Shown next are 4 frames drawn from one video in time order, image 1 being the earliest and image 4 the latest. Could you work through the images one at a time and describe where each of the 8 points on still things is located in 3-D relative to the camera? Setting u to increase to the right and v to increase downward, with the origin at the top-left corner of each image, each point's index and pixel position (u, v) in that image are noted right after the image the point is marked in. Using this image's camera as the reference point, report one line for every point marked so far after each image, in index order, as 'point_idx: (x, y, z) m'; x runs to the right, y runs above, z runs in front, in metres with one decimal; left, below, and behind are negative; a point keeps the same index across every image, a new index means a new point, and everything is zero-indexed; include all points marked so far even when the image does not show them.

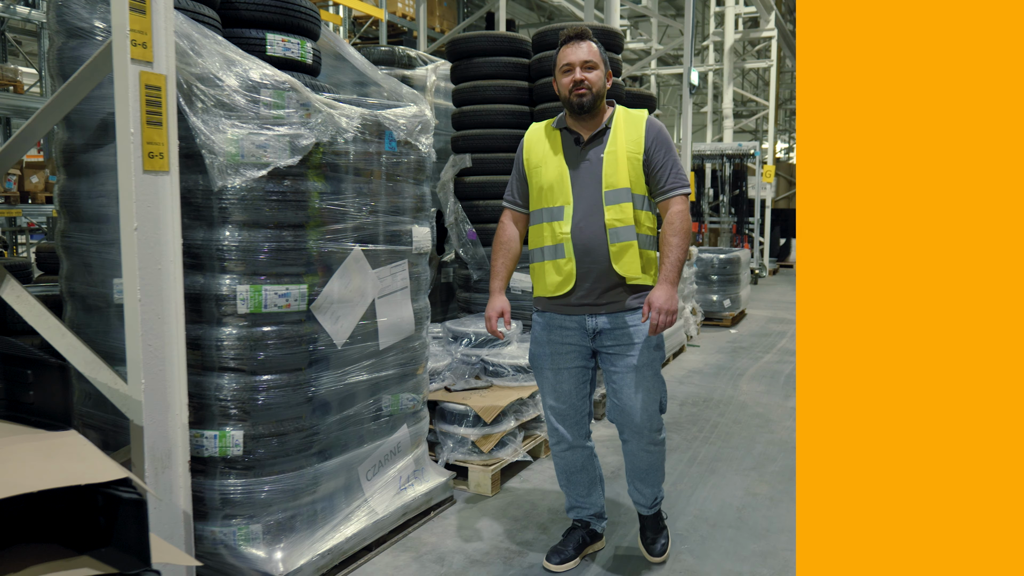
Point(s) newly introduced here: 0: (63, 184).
0: (-1.5, +0.4, +2.6) m
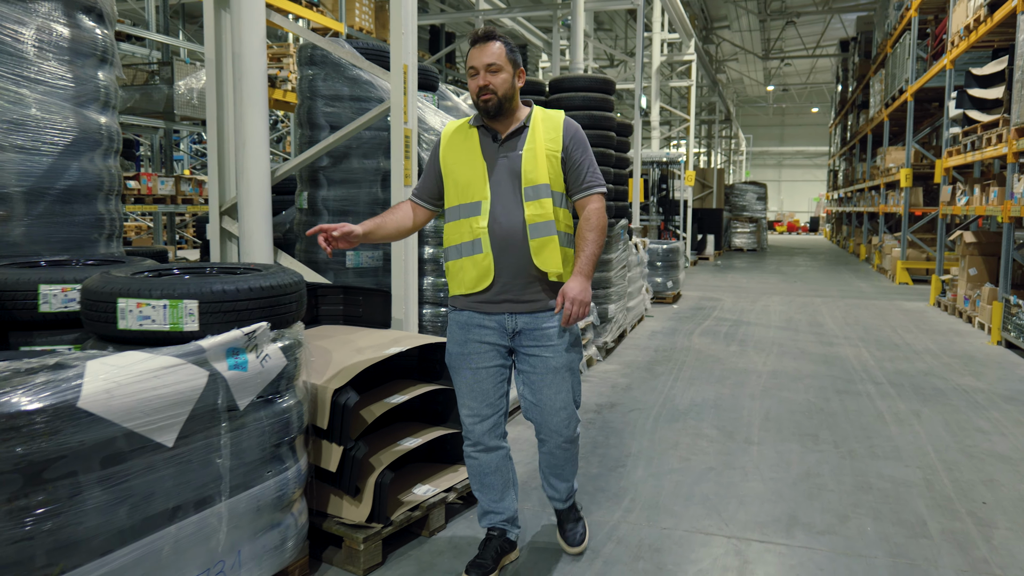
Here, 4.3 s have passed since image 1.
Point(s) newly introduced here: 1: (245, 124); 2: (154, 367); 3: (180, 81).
0: (-1.1, +0.5, +4.0) m
1: (-1.3, +0.8, +3.6) m
2: (-0.9, -0.2, +1.8) m
3: (-4.4, +2.7, +9.7) m
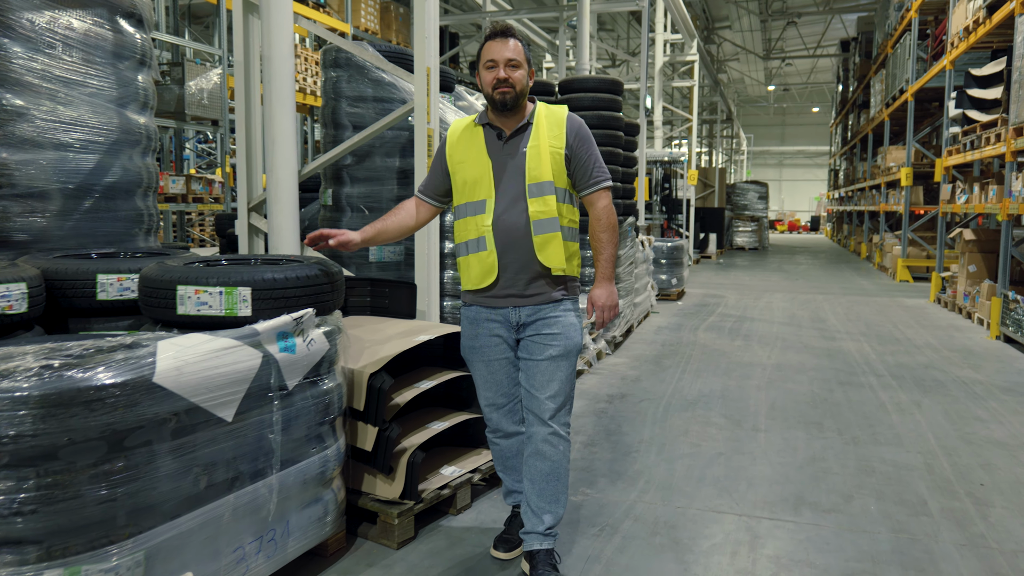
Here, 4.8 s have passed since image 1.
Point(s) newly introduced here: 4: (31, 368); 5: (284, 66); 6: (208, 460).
0: (-1.0, +0.6, +4.2) m
1: (-1.2, +0.8, +3.7) m
2: (-0.8, -0.2, +2.0) m
3: (-4.3, +2.7, +9.9) m
4: (-1.1, -0.2, +1.7) m
5: (-1.1, +1.1, +3.7) m
6: (-0.8, -0.5, +1.9) m
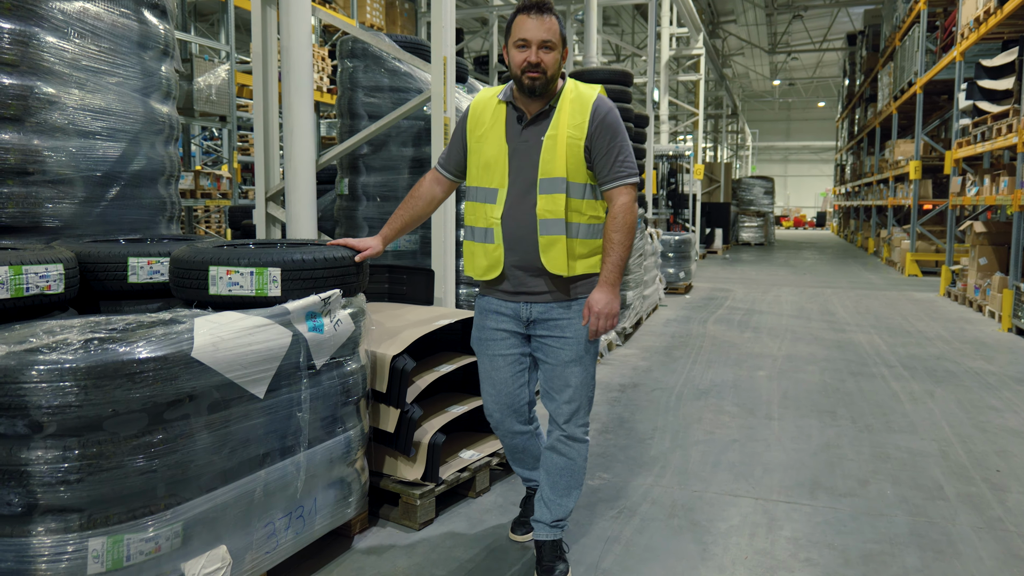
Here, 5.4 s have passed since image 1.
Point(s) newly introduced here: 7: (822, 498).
0: (-0.9, +0.6, +4.2) m
1: (-1.1, +0.9, +3.8) m
2: (-0.7, -0.1, +2.0) m
3: (-4.2, +2.8, +9.9) m
4: (-1.0, -0.1, +1.7) m
5: (-1.1, +1.2, +3.7) m
6: (-0.7, -0.4, +2.0) m
7: (+1.3, -0.8, +3.0) m
